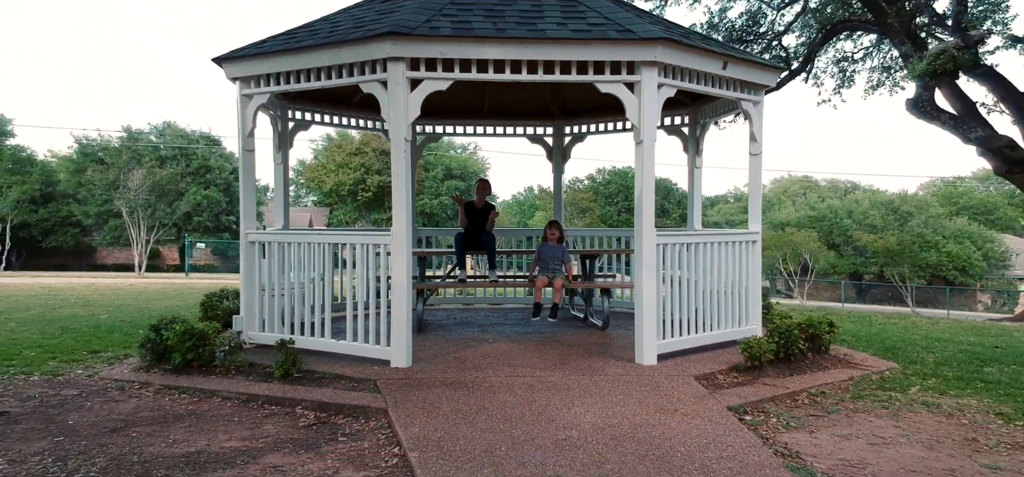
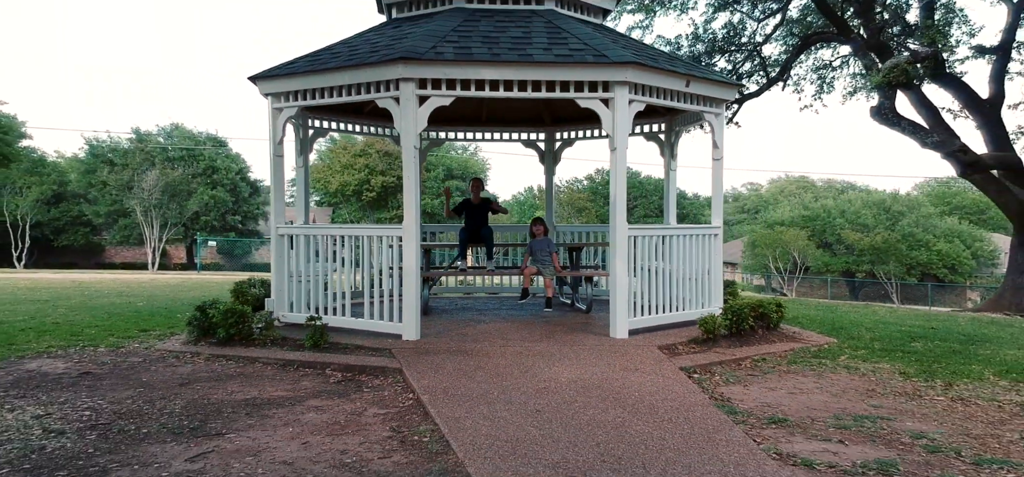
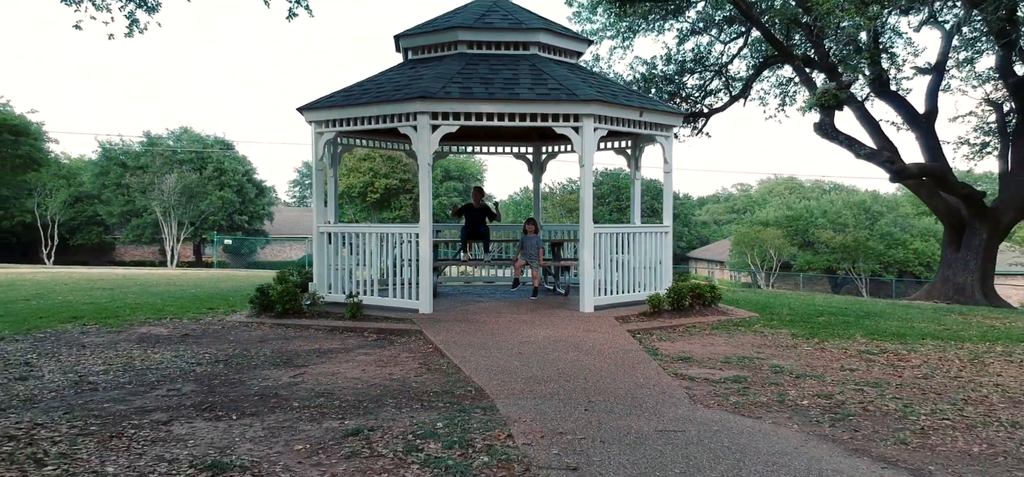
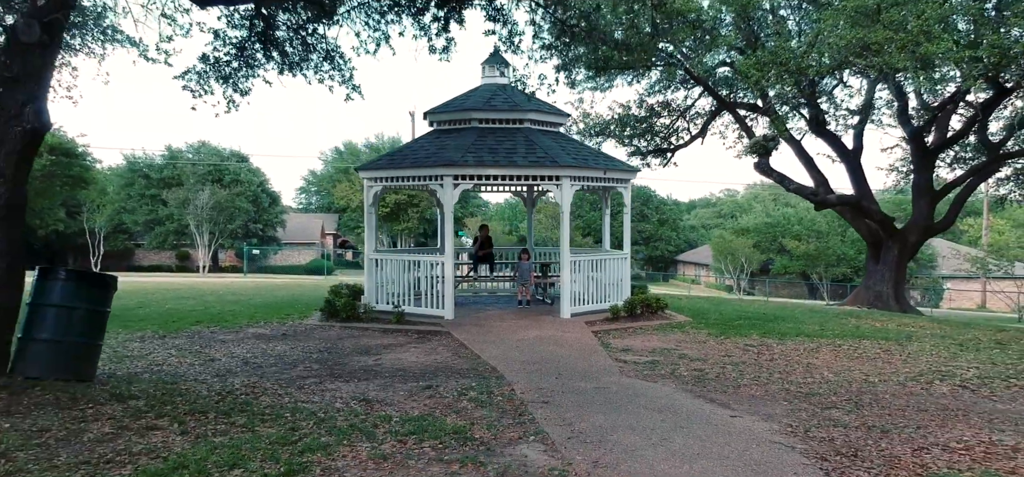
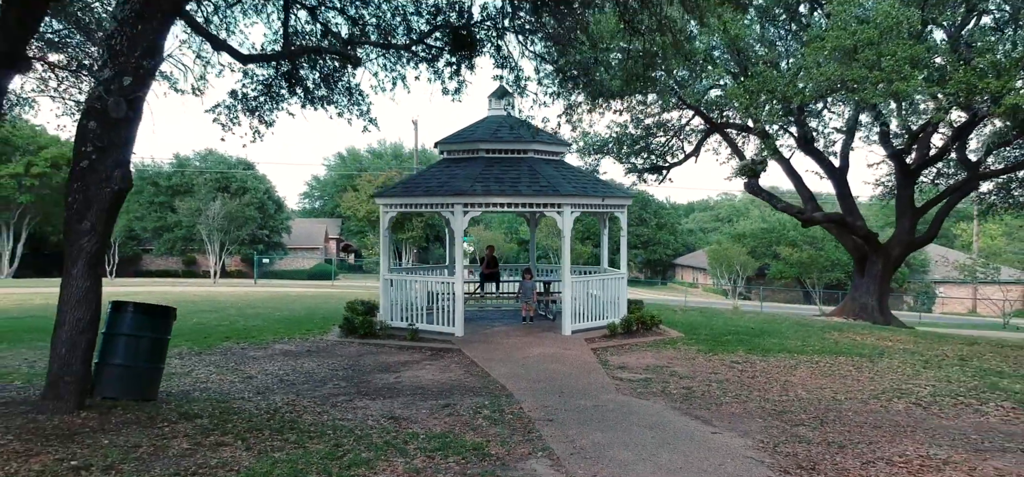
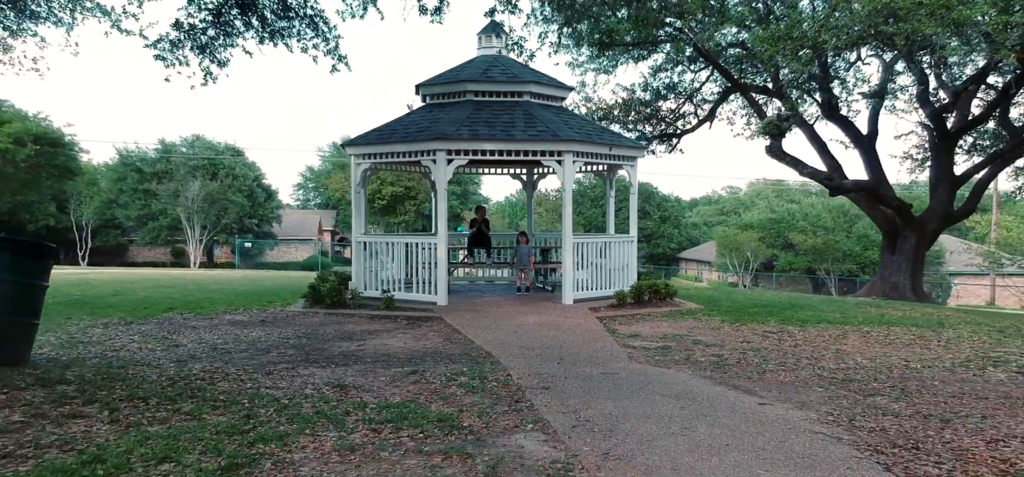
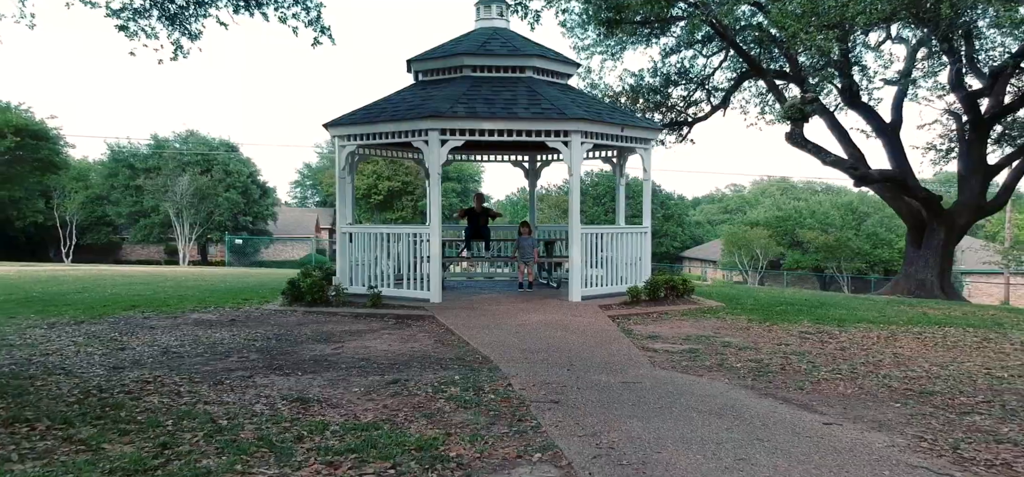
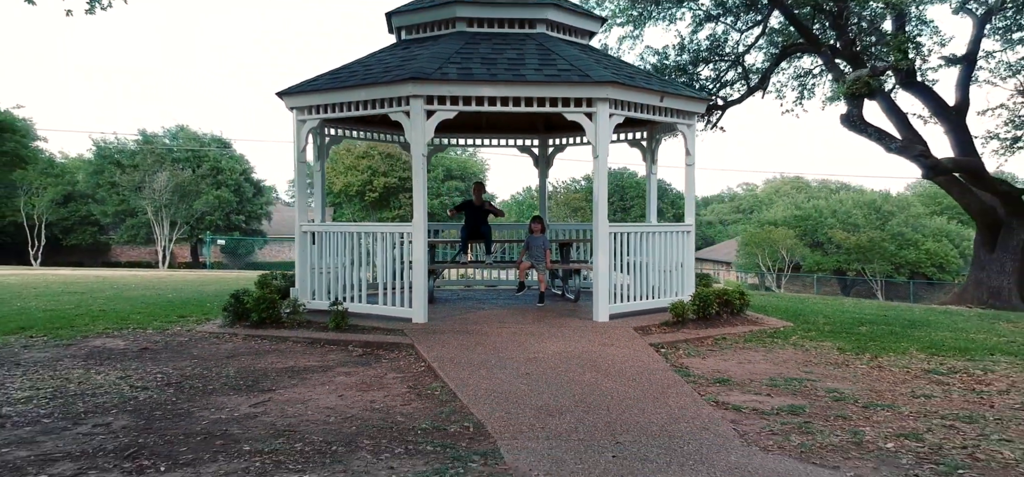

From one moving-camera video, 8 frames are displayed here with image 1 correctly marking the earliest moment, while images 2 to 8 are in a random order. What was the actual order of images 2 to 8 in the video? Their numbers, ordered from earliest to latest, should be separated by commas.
2, 8, 3, 7, 6, 4, 5
